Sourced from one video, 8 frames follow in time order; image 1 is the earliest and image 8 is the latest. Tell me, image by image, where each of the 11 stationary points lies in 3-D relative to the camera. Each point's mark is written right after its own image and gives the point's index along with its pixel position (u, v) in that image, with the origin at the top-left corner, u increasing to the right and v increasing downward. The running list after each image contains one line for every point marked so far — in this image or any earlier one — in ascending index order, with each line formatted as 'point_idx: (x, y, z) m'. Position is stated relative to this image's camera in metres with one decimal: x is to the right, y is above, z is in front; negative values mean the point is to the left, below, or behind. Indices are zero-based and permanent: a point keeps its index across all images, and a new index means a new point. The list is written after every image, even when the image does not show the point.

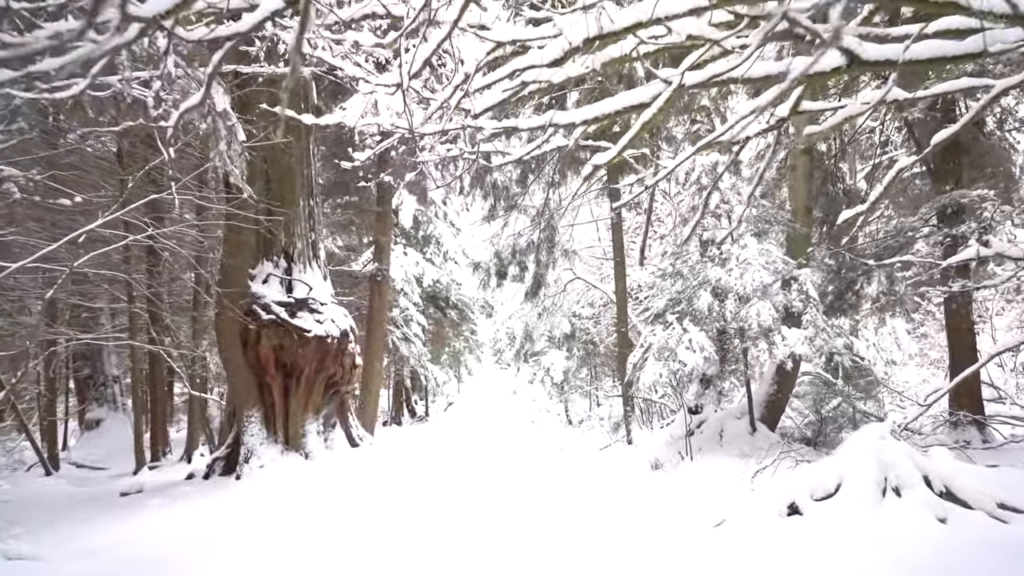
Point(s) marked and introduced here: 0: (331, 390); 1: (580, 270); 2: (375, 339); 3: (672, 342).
0: (-2.1, -1.2, +7.8) m
1: (+1.2, +0.4, +12.2) m
2: (-2.9, -1.1, +14.3) m
3: (+1.7, -0.5, +6.7) m
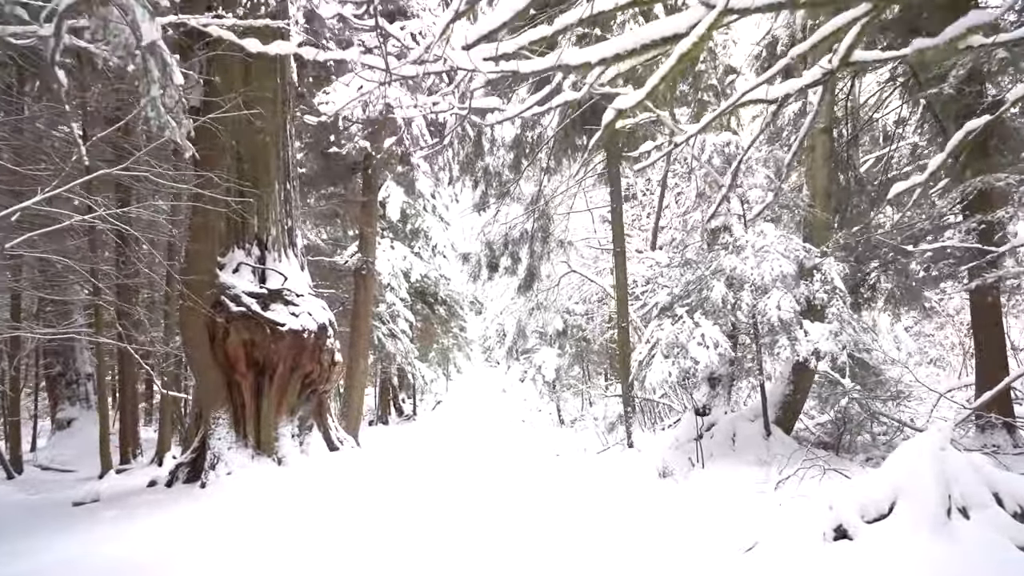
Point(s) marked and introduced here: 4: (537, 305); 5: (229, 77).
0: (-2.2, -1.1, +7.1) m
1: (+1.1, +0.5, +11.6) m
2: (-3.1, -0.9, +13.7) m
3: (+1.6, -0.4, +6.1) m
4: (+0.4, -0.3, +11.9) m
5: (-2.9, +2.2, +7.0) m
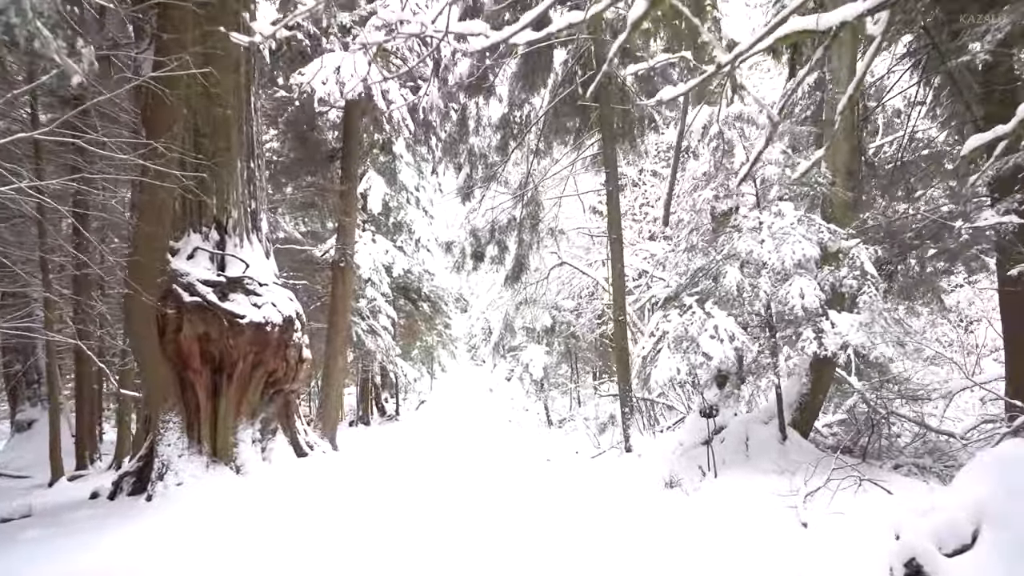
0: (-2.3, -1.0, +6.4) m
1: (+0.9, +0.6, +11.0) m
2: (-3.3, -0.8, +12.9) m
3: (+1.5, -0.3, +5.5) m
4: (+0.2, -0.2, +11.3) m
5: (-3.0, +2.3, +6.2) m
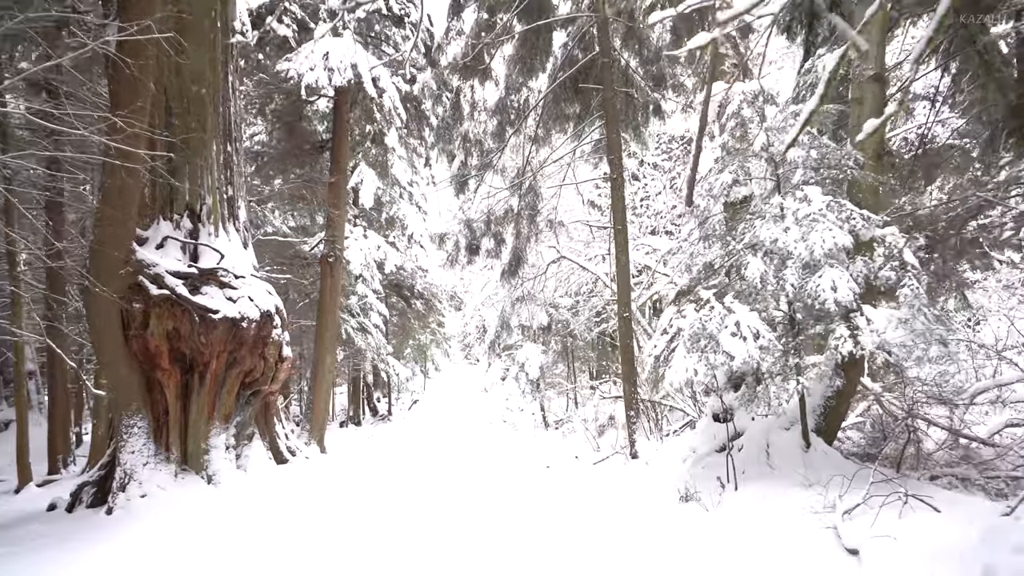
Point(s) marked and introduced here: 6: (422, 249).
0: (-2.3, -0.9, +5.9) m
1: (+0.8, +0.6, +10.5) m
2: (-3.4, -0.7, +12.4) m
3: (+1.5, -0.2, +5.0) m
4: (+0.2, -0.1, +10.8) m
5: (-3.0, +2.4, +5.7) m
6: (-2.5, +1.1, +18.9) m
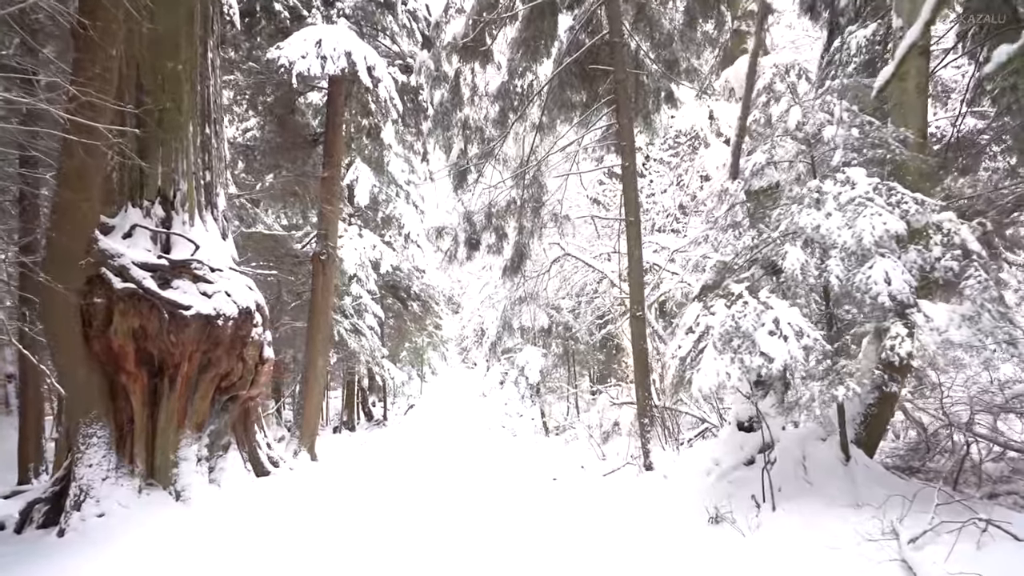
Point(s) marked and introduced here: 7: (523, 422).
0: (-2.3, -0.9, +5.4) m
1: (+0.8, +0.6, +10.0) m
2: (-3.4, -0.7, +11.9) m
3: (+1.5, -0.2, +4.5) m
4: (+0.2, -0.1, +10.3) m
5: (-3.0, +2.4, +5.2) m
6: (-2.5, +1.1, +18.3) m
7: (+0.3, -3.6, +18.3) m
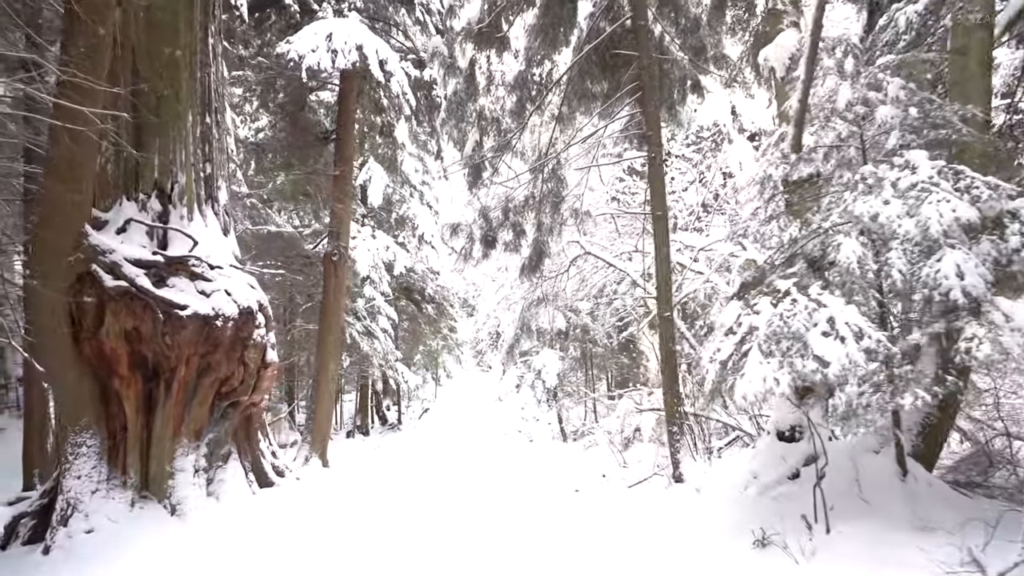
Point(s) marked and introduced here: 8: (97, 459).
0: (-2.2, -0.8, +5.0) m
1: (+1.1, +0.6, +9.6) m
2: (-3.1, -0.7, +11.6) m
3: (+1.7, -0.2, +4.1) m
4: (+0.4, -0.1, +9.9) m
5: (-2.9, +2.4, +4.9) m
6: (-2.1, +1.0, +18.0) m
7: (+0.7, -3.7, +17.9) m
8: (-2.7, -1.1, +4.4) m
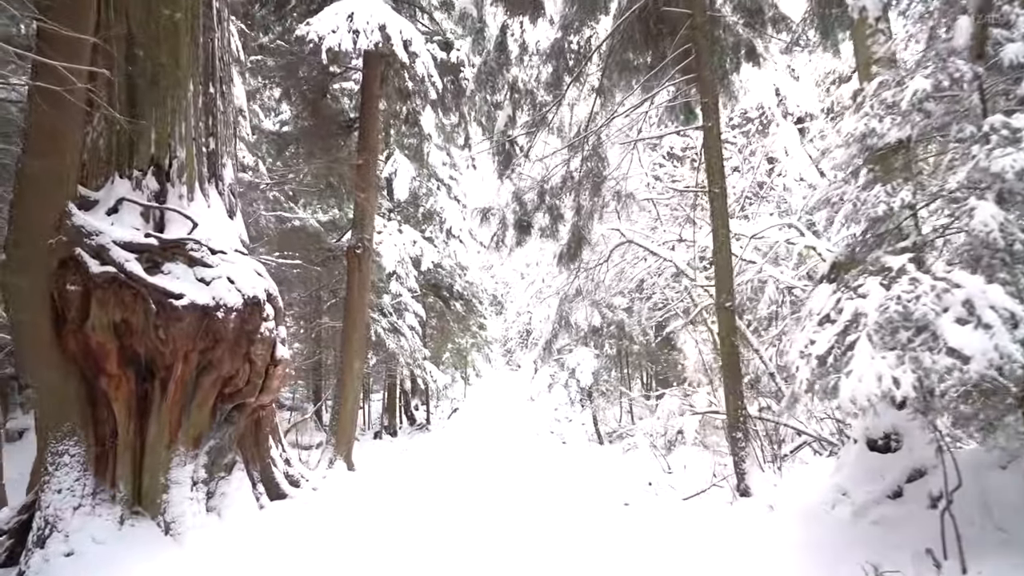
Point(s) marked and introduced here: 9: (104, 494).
0: (-1.9, -0.8, +4.5) m
1: (+1.5, +0.7, +8.9) m
2: (-2.6, -0.7, +11.0) m
3: (+1.9, -0.1, +3.4) m
4: (+0.9, 0.0, +9.2) m
5: (-2.6, +2.5, +4.3) m
6: (-1.3, +1.1, +17.4) m
7: (+1.5, -3.6, +17.2) m
8: (-2.4, -1.0, +3.8) m
9: (-2.3, -1.2, +3.8) m
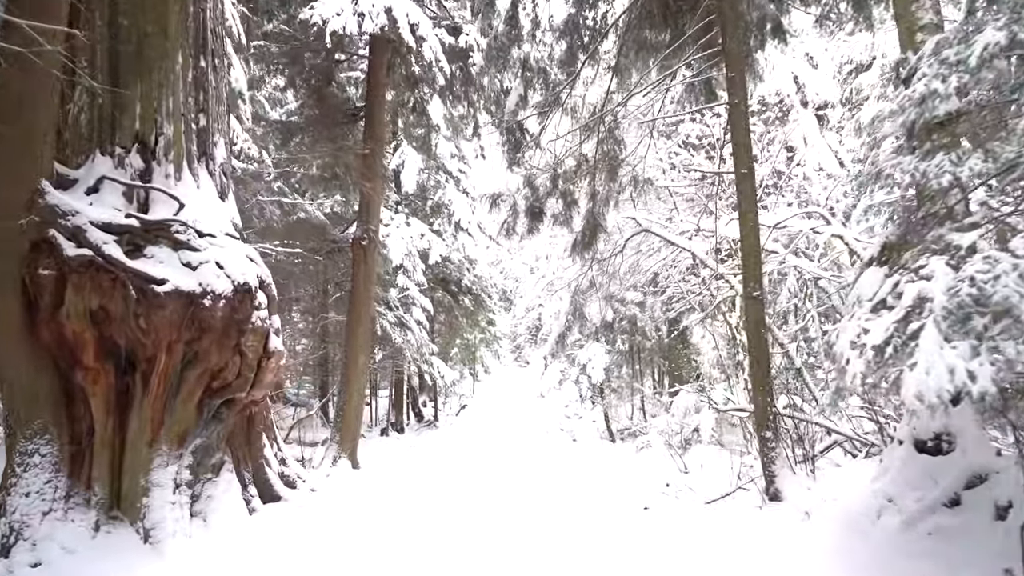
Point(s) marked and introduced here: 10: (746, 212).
0: (-1.8, -0.7, +4.2) m
1: (+1.7, +0.8, +8.5) m
2: (-2.4, -0.5, +10.7) m
3: (+2.0, 0.0, +3.0) m
4: (+1.0, +0.1, +8.8) m
5: (-2.5, +2.6, +4.0) m
6: (-1.1, +1.3, +17.1) m
7: (+1.8, -3.4, +16.9) m
8: (-2.4, -0.9, +3.5) m
9: (-2.3, -1.1, +3.5) m
10: (+2.0, +0.6, +5.8) m
